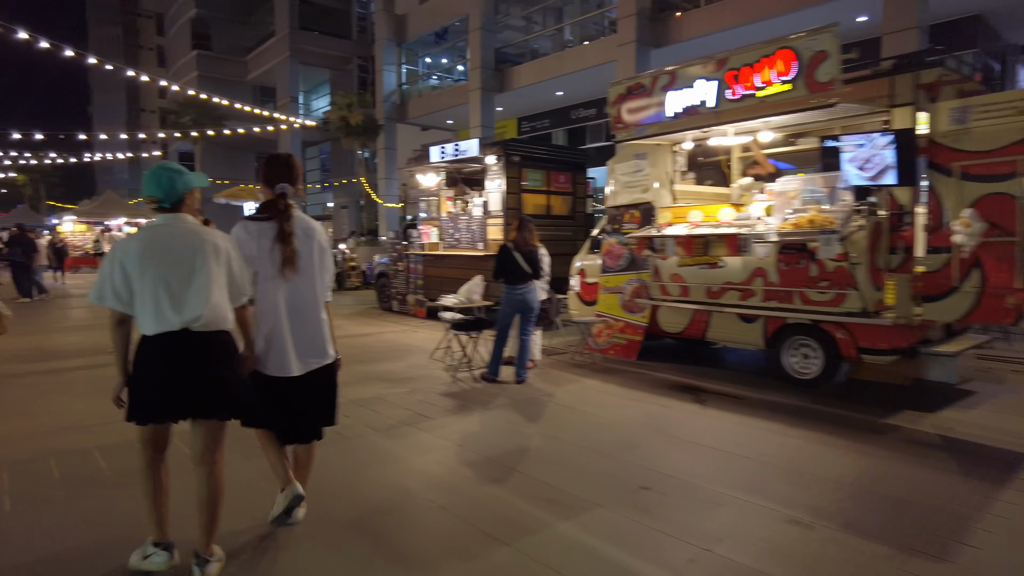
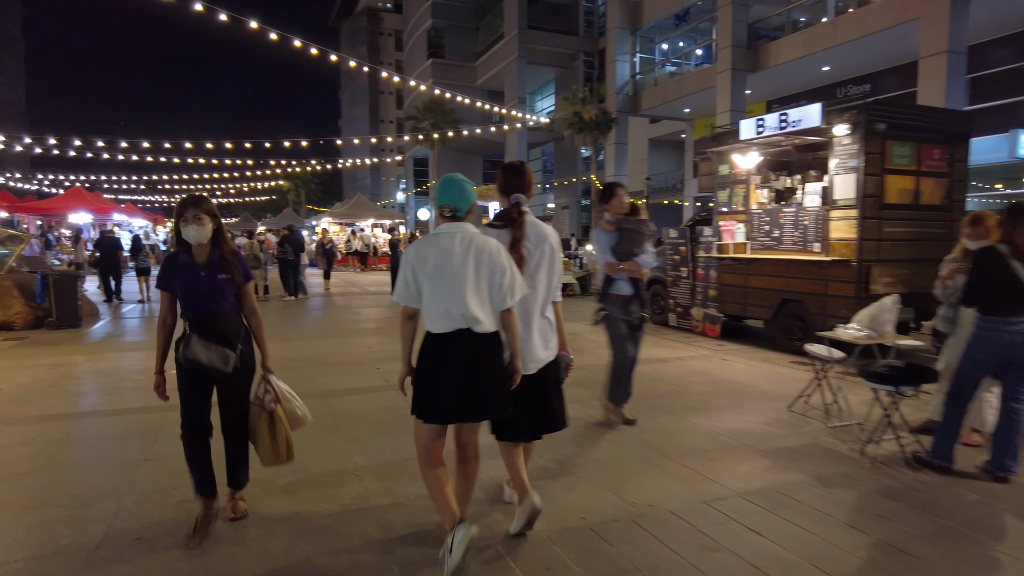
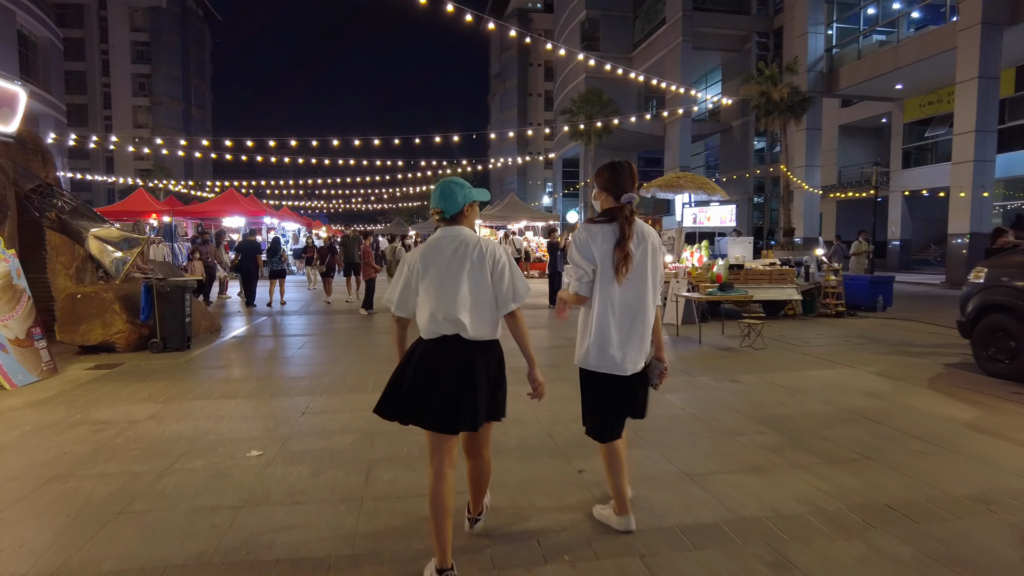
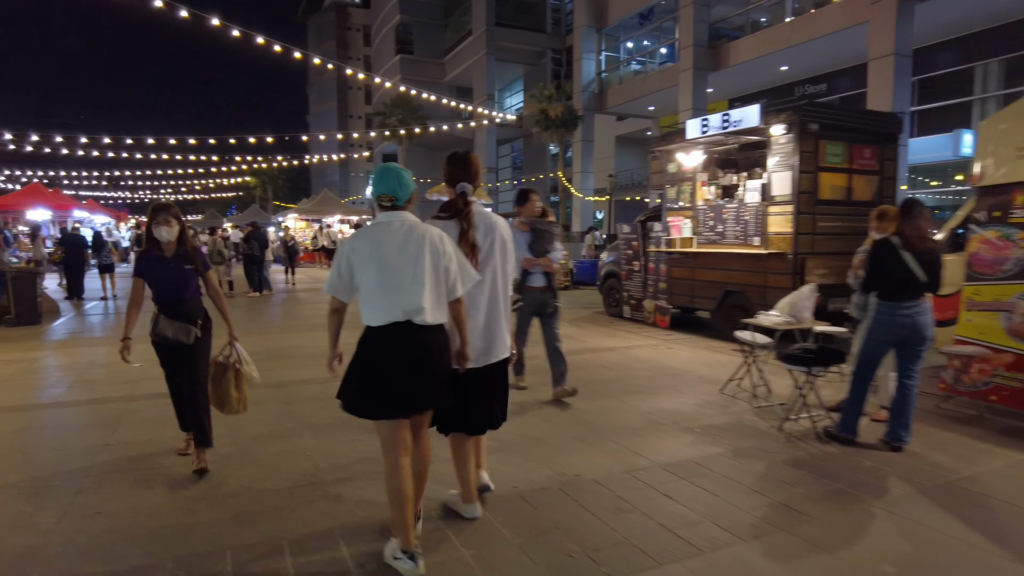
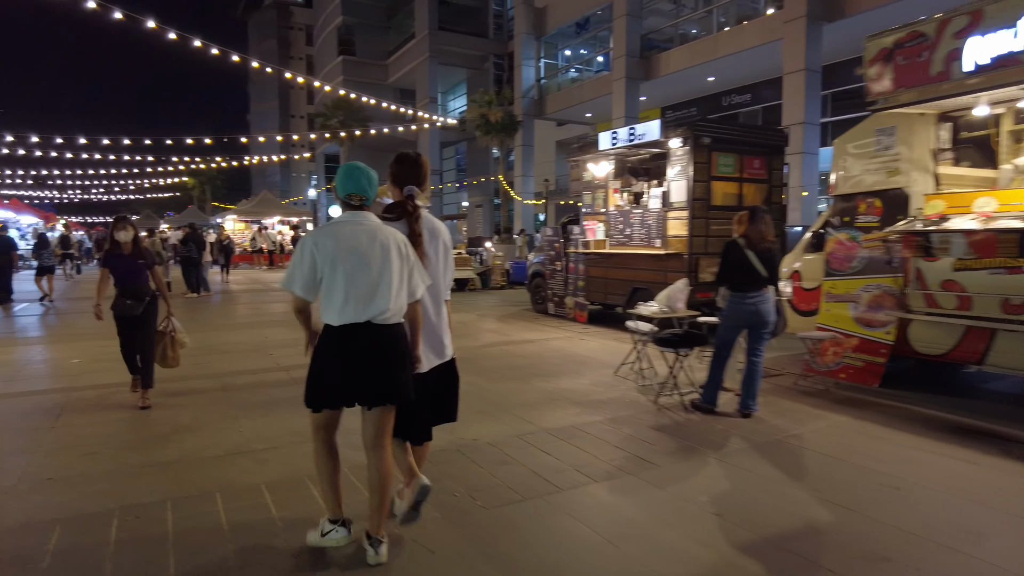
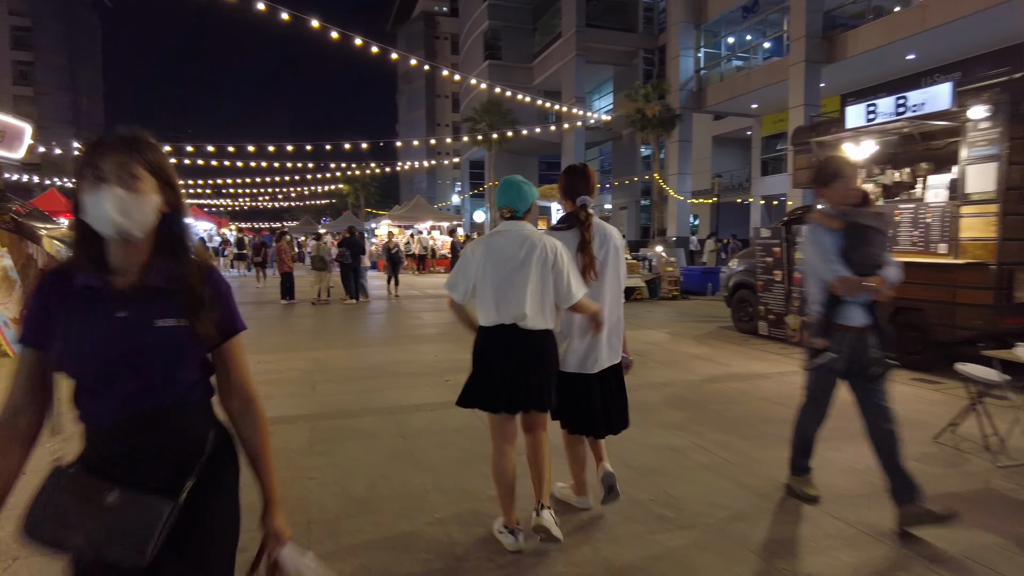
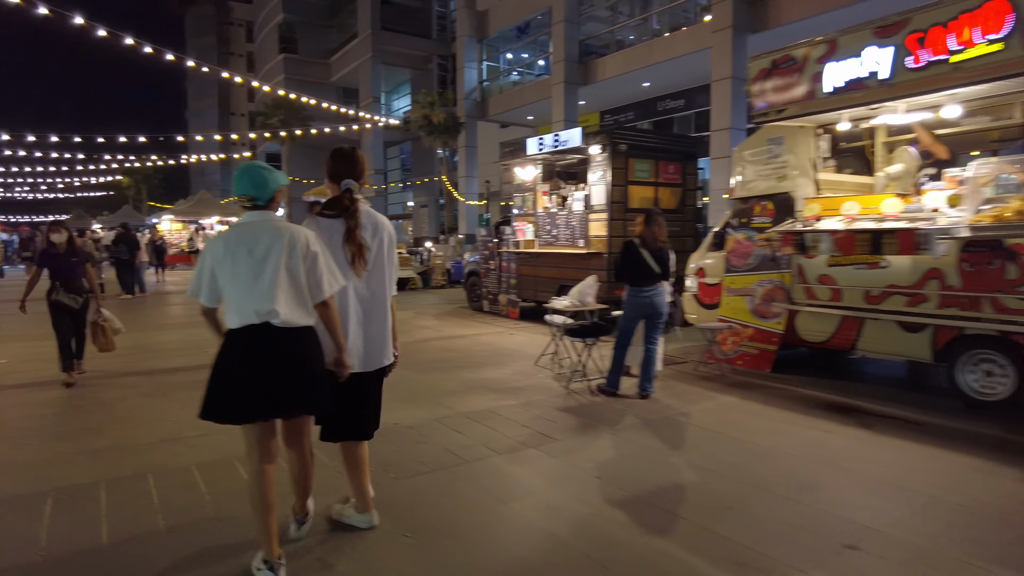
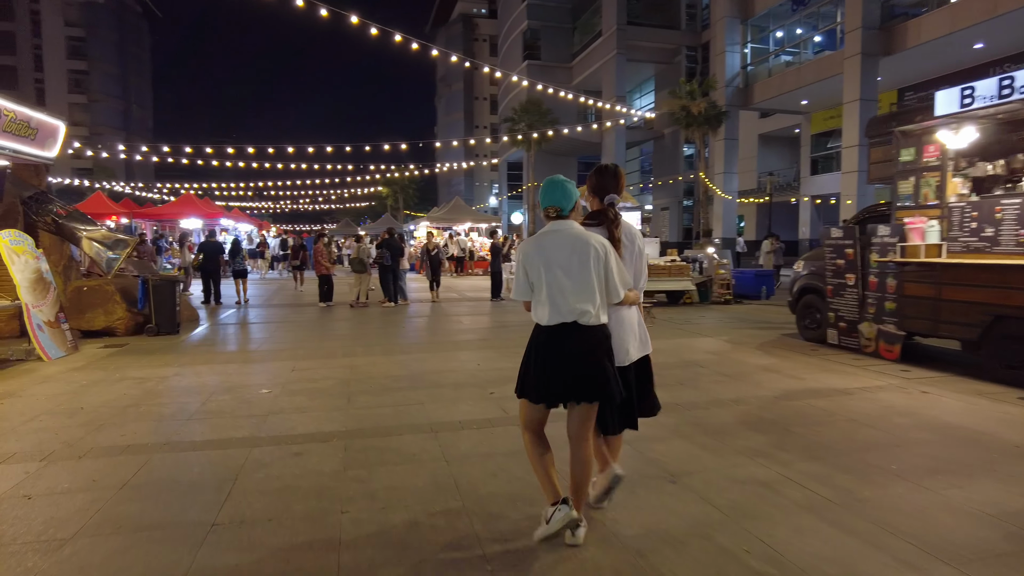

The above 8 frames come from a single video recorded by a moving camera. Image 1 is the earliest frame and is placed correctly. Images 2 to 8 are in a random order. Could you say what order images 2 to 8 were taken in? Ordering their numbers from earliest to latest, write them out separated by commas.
7, 5, 4, 2, 6, 8, 3
